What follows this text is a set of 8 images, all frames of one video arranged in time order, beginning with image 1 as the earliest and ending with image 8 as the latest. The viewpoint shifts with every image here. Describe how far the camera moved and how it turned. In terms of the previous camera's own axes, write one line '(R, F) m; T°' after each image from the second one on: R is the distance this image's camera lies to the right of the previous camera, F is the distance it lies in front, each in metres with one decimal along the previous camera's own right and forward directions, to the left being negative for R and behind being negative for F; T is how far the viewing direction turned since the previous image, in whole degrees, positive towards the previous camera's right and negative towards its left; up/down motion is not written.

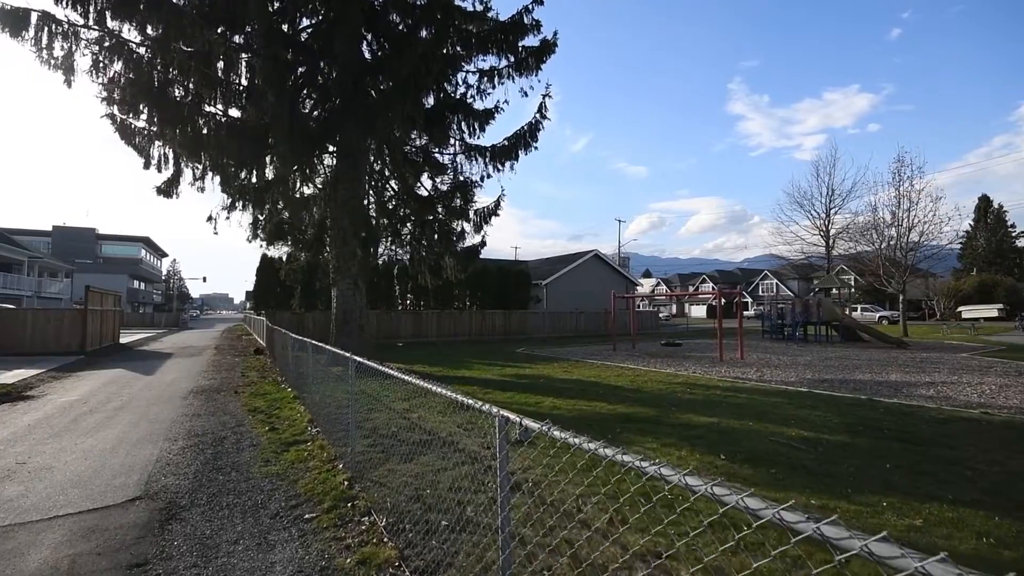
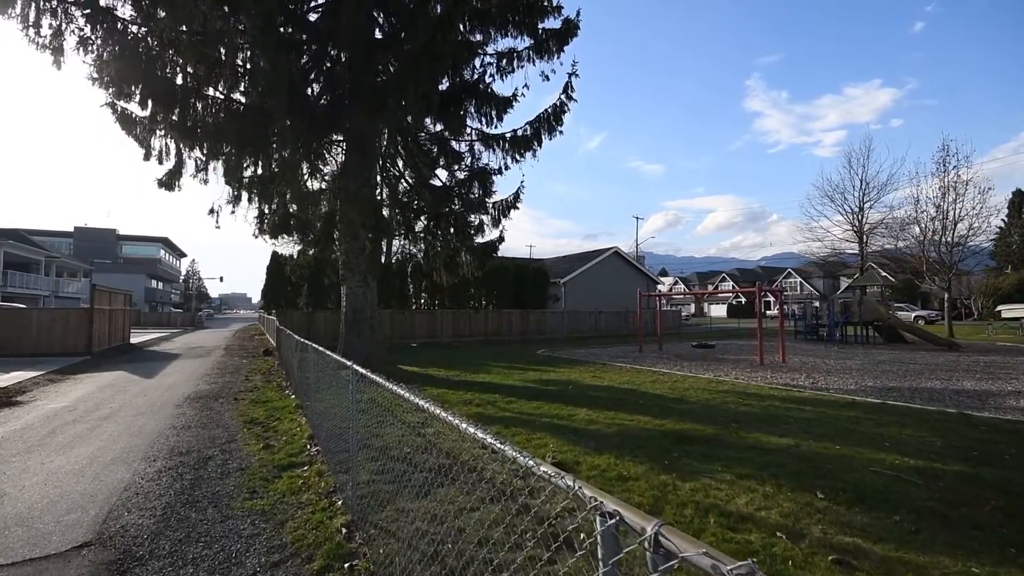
(-0.3, +1.2) m; -2°
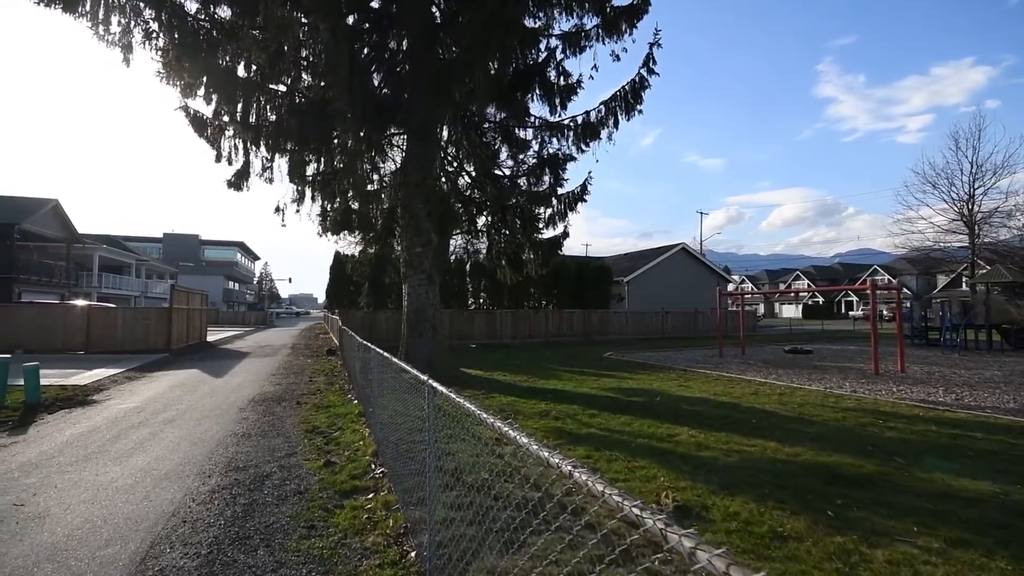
(-0.5, +1.1) m; -7°
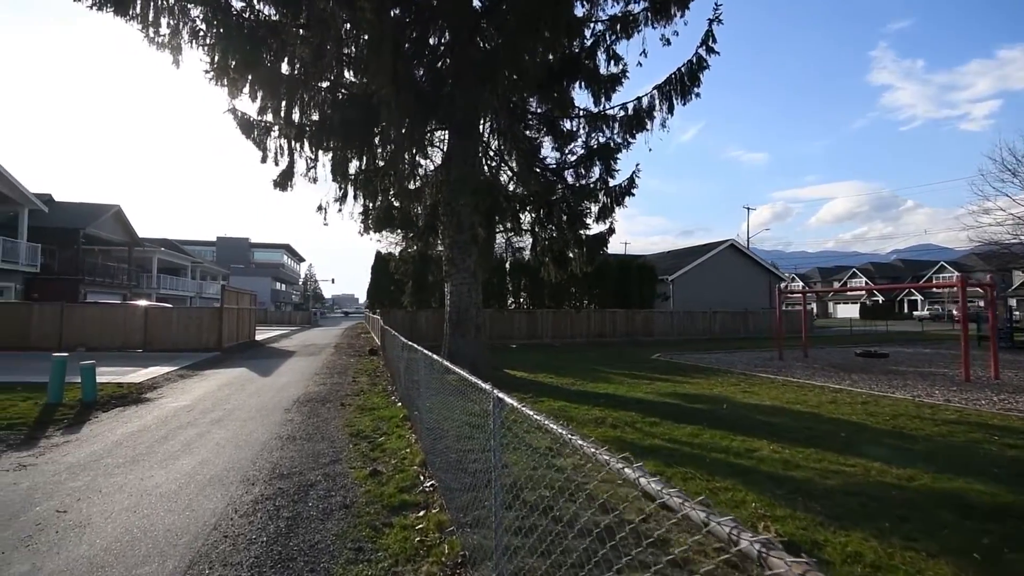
(-0.3, +0.5) m; -4°
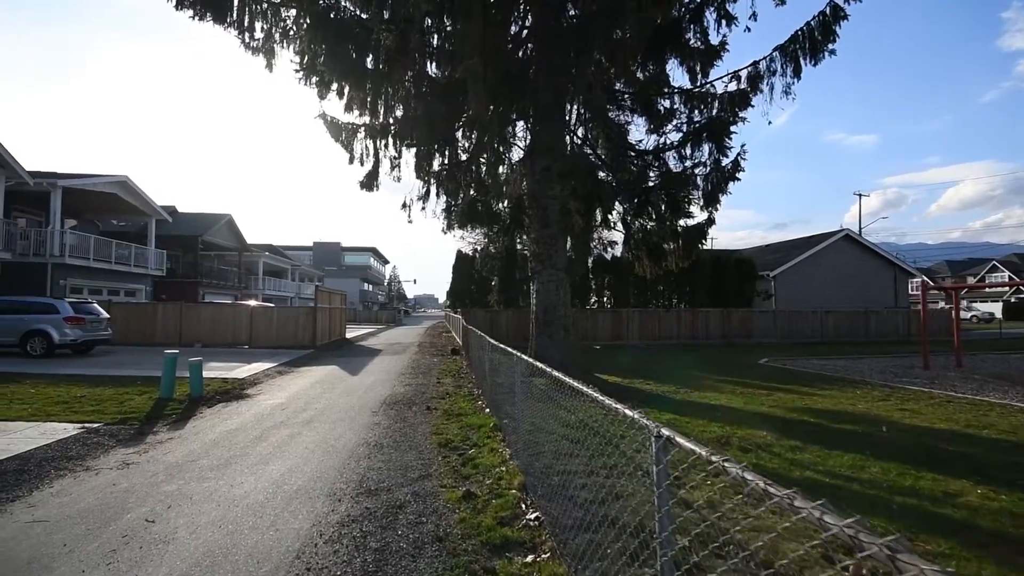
(-0.4, +0.9) m; -9°
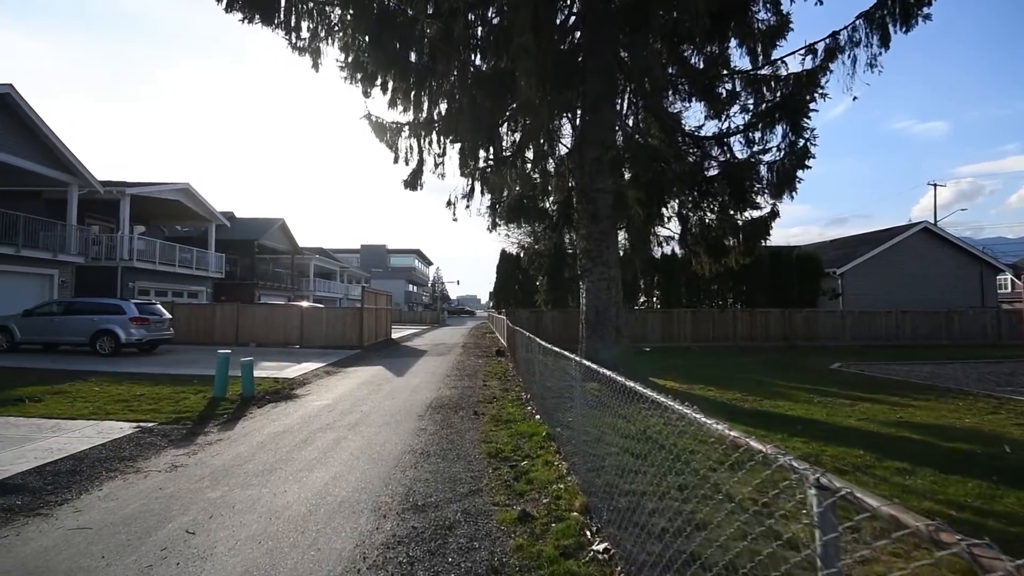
(-0.2, +0.5) m; -5°
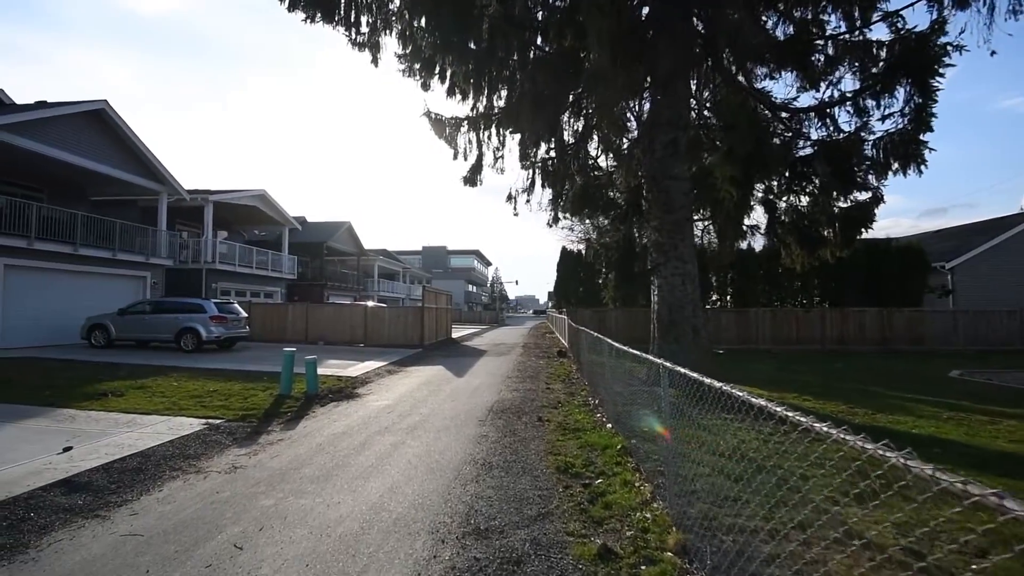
(-0.2, +0.7) m; -7°
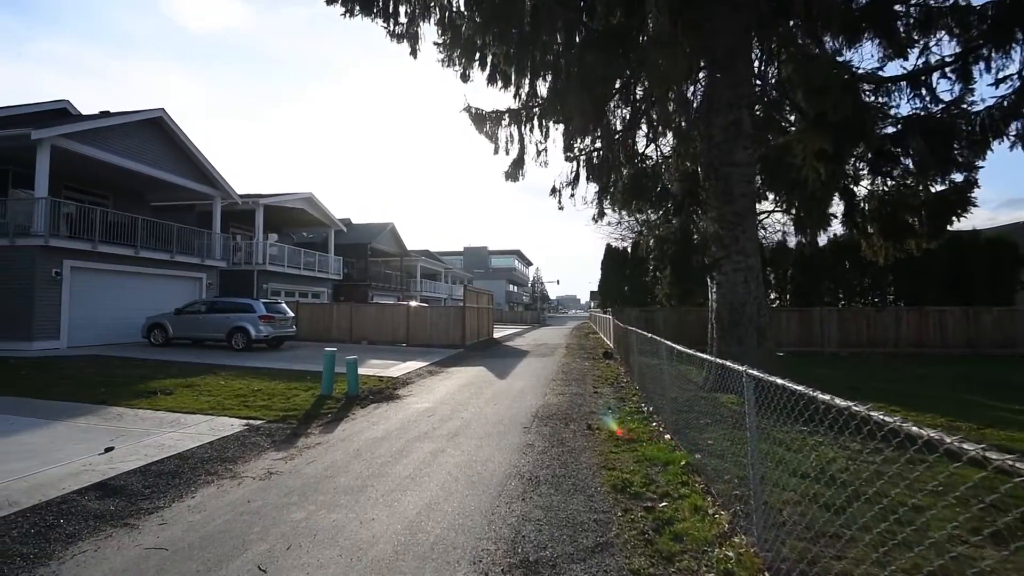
(-0.1, +0.6) m; -5°
